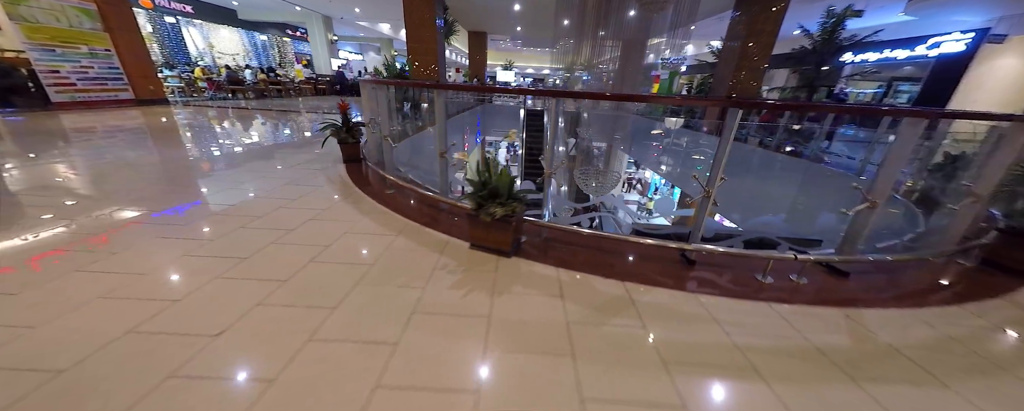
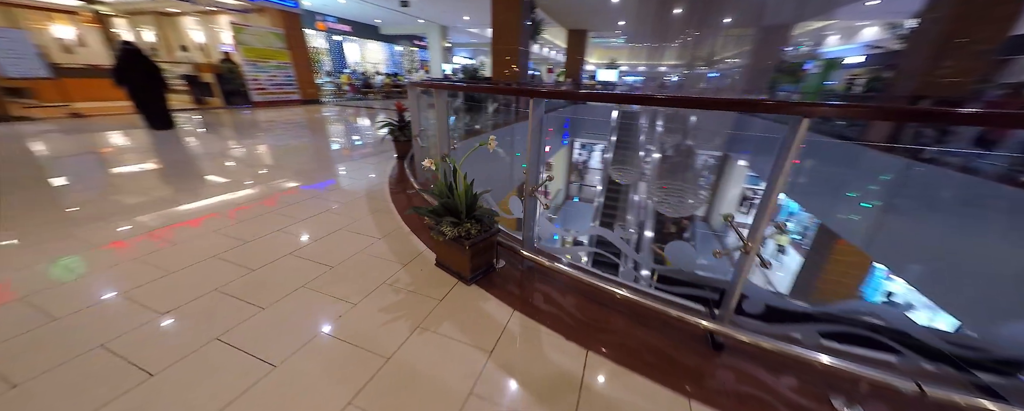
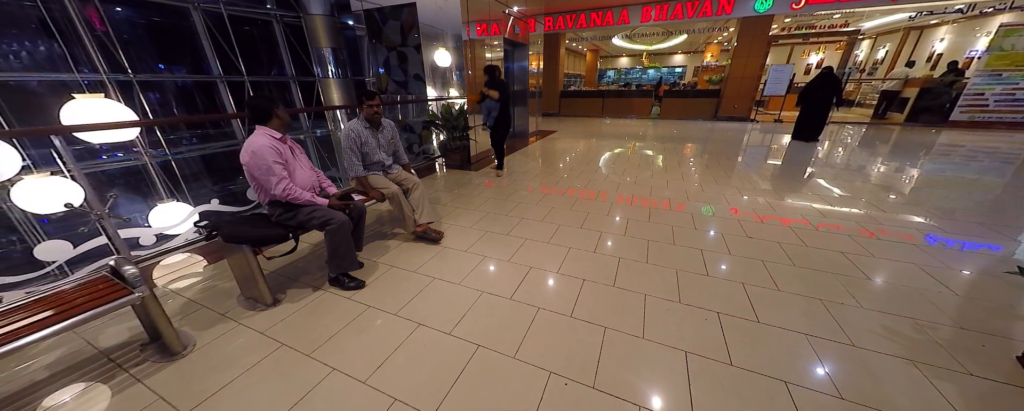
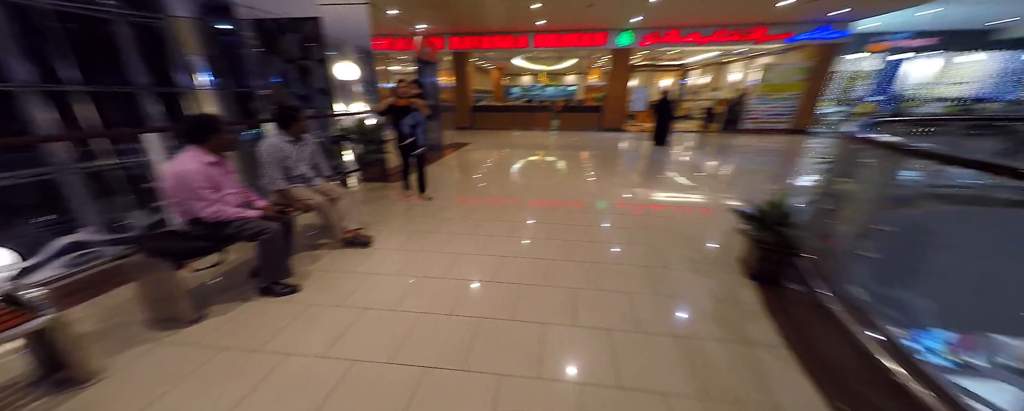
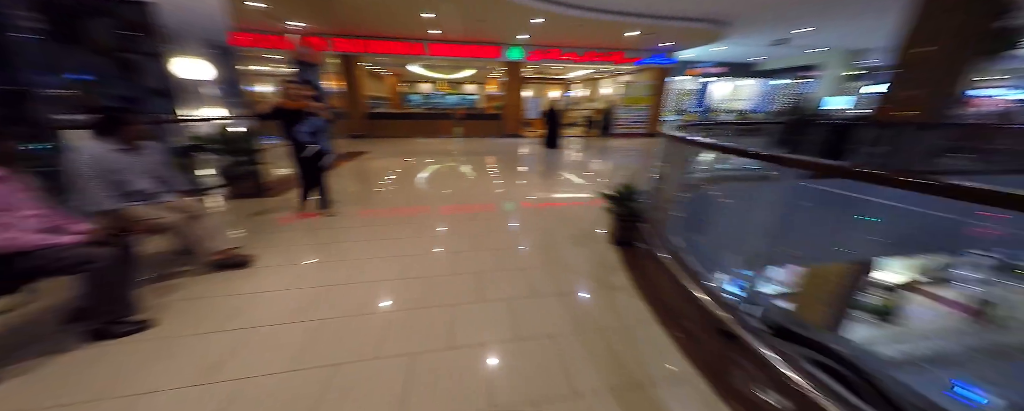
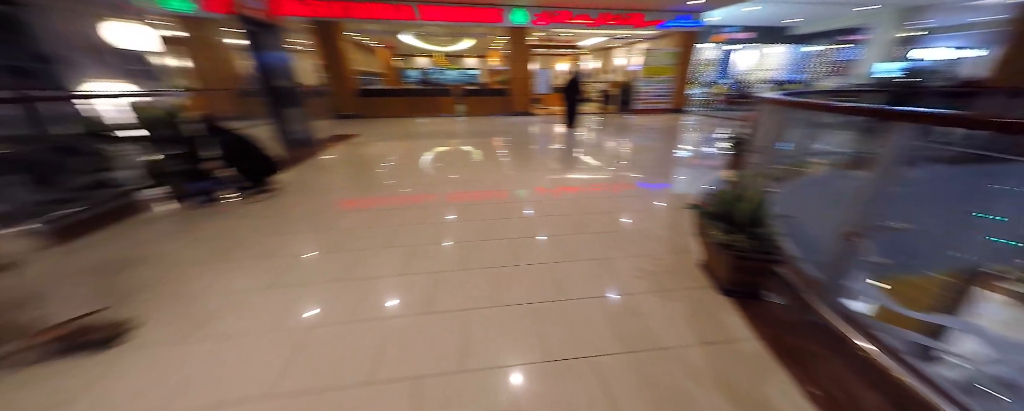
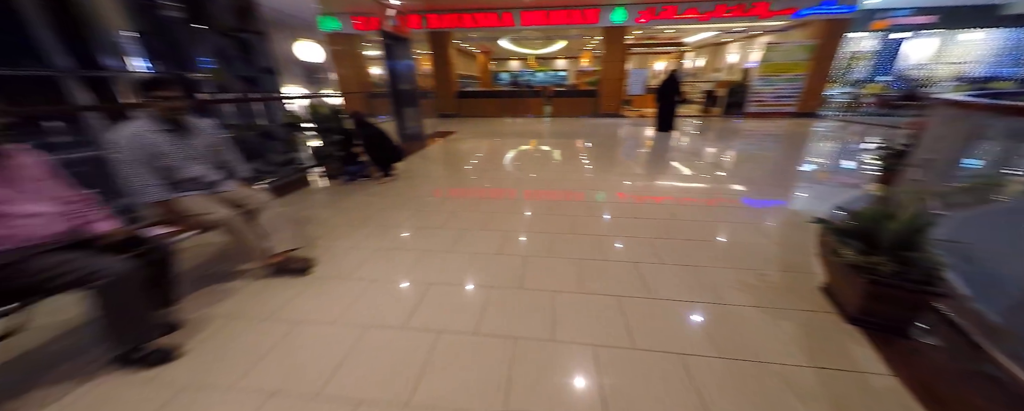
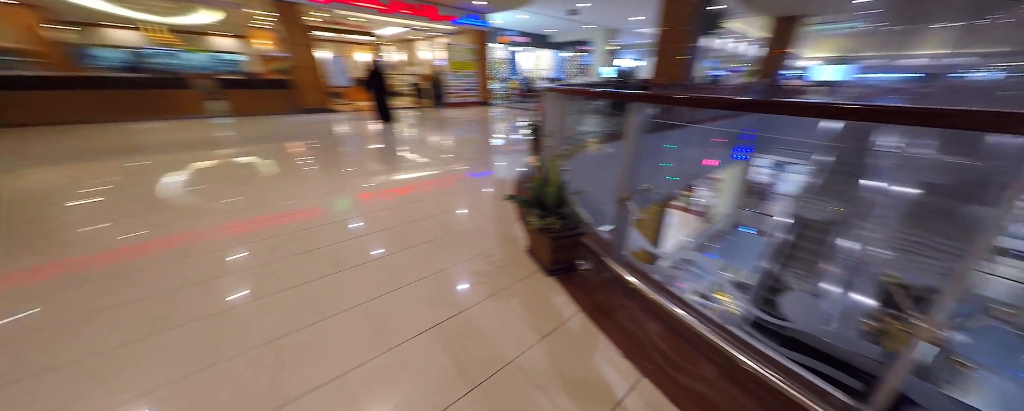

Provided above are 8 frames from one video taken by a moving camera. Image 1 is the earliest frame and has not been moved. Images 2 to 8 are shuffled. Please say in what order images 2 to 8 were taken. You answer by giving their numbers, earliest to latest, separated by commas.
2, 8, 6, 7, 3, 4, 5
